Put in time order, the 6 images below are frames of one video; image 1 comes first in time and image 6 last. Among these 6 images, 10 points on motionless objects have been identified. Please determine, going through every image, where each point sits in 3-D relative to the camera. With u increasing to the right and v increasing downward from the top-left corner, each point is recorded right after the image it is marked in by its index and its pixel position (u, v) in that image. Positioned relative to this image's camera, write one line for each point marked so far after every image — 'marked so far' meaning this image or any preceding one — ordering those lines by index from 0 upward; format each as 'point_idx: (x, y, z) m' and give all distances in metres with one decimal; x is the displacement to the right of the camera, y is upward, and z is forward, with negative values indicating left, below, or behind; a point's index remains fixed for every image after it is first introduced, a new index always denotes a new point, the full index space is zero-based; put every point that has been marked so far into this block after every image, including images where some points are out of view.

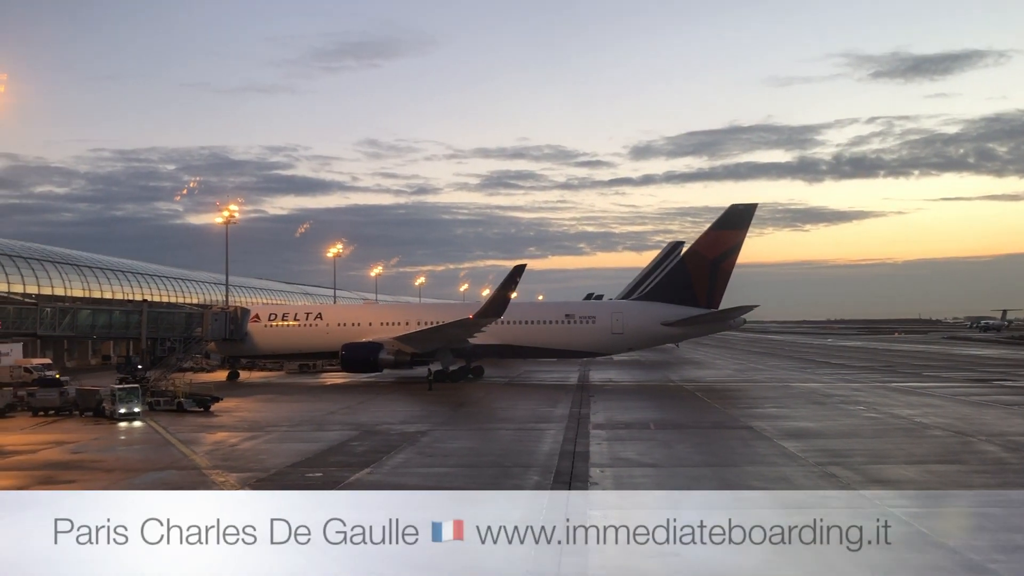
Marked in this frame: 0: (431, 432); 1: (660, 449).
0: (-1.6, -2.8, +18.5) m
1: (+2.4, -2.7, +15.6) m
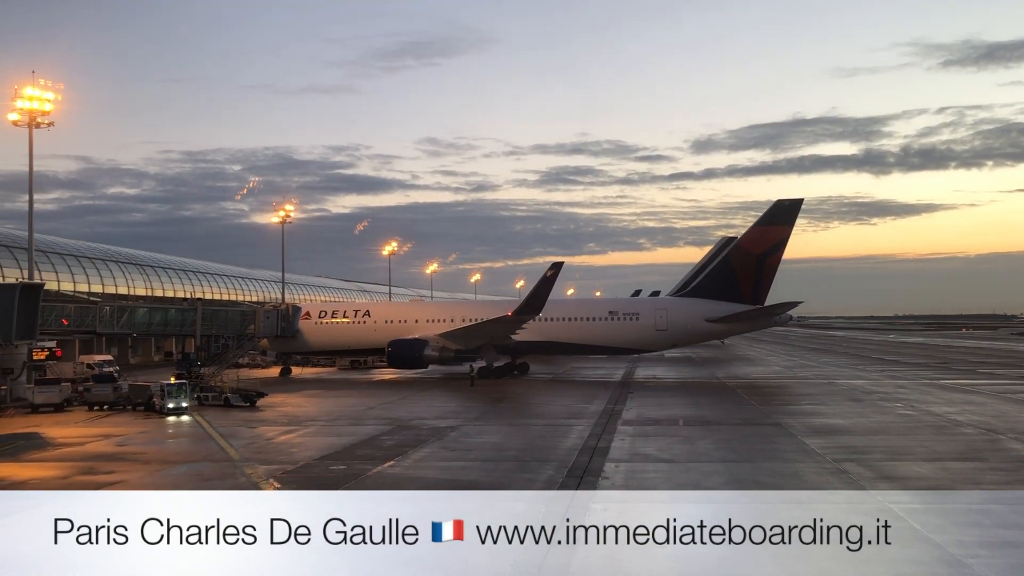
0: (-1.0, -2.8, +18.9) m
1: (+2.8, -2.6, +15.8) m
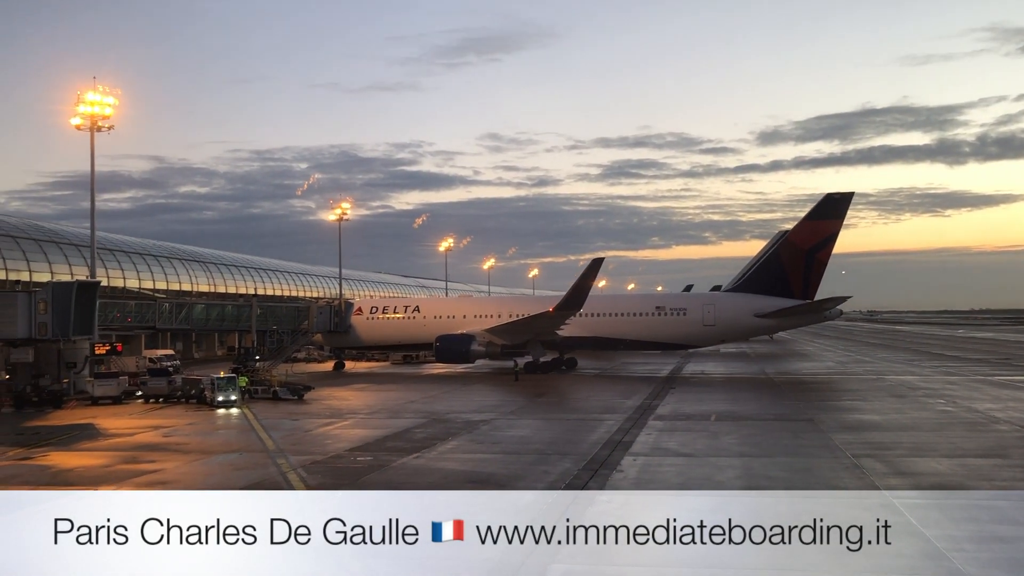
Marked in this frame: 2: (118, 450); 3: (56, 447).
0: (-0.3, -2.7, +19.3) m
1: (+3.2, -2.5, +15.9) m
2: (-6.8, -2.8, +16.3) m
3: (-8.0, -2.8, +16.8) m
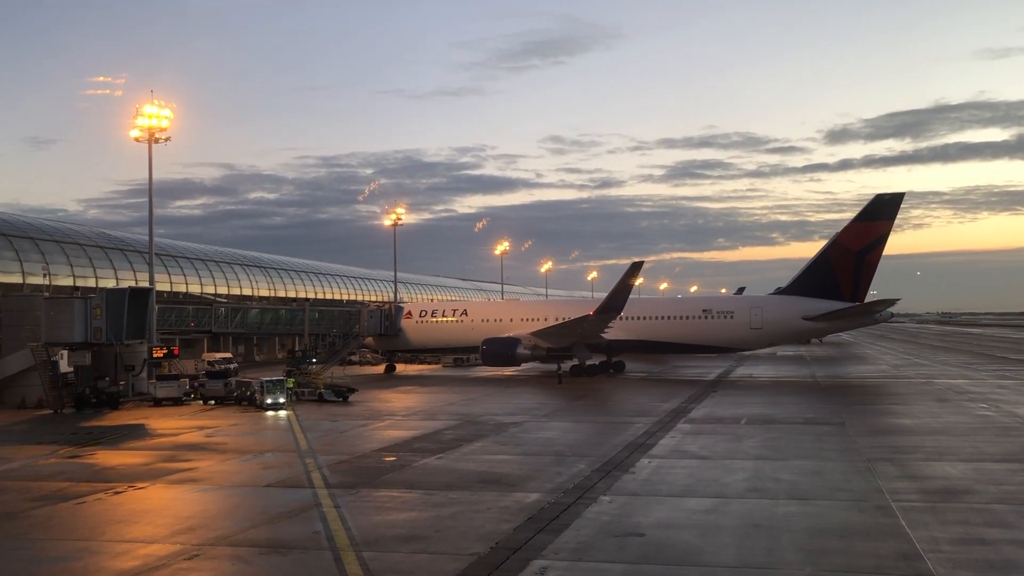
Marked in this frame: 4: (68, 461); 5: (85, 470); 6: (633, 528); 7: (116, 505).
0: (+0.3, -2.8, +19.7) m
1: (+3.6, -2.6, +16.0) m
2: (-6.3, -2.9, +17.1) m
3: (-7.6, -3.0, +17.7) m
4: (-7.4, -2.9, +15.8) m
5: (-6.7, -2.8, +14.8) m
6: (+1.2, -2.4, +9.5) m
7: (-4.9, -2.7, +11.9) m
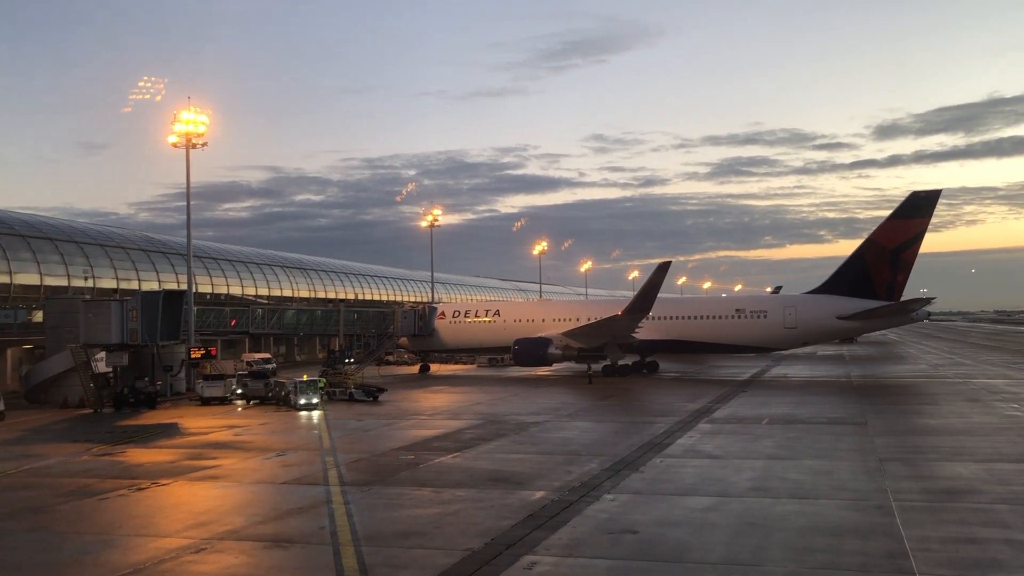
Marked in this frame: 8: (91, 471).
0: (+0.7, -2.8, +19.8) m
1: (+3.9, -2.6, +16.0) m
2: (-6.0, -2.9, +17.6) m
3: (-7.2, -3.0, +18.2) m
4: (-7.1, -2.9, +16.4) m
5: (-6.4, -2.9, +15.3) m
6: (+1.2, -2.4, +9.7) m
7: (-4.9, -2.8, +12.3) m
8: (-6.7, -2.9, +15.0) m
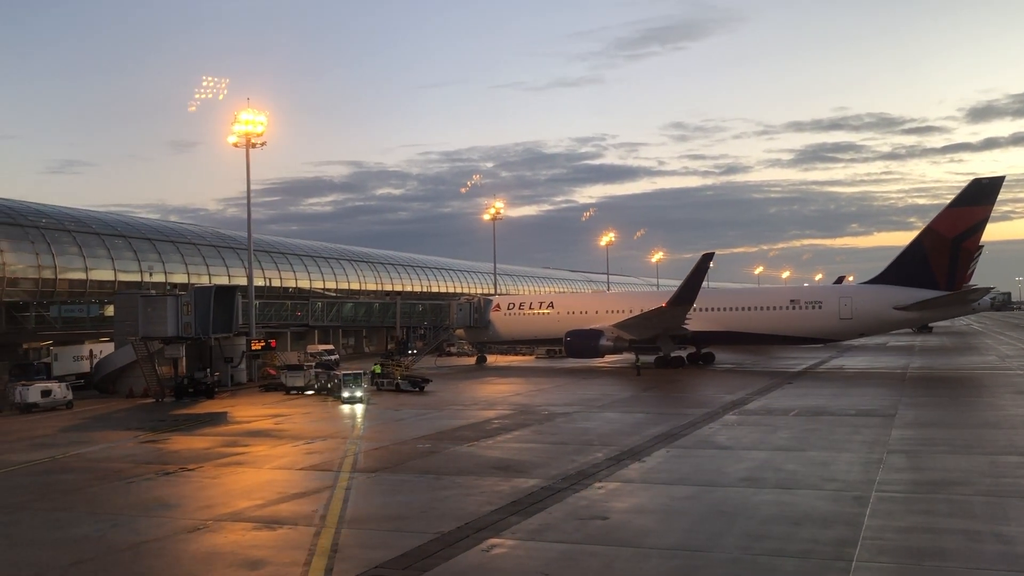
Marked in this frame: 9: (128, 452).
0: (+1.4, -2.7, +20.2) m
1: (+4.2, -2.5, +16.1) m
2: (-5.5, -2.9, +18.5) m
3: (-6.7, -2.9, +19.2) m
4: (-6.7, -2.9, +17.4) m
5: (-6.2, -2.8, +16.3) m
6: (+0.9, -2.4, +10.0) m
7: (-4.8, -2.7, +13.1) m
8: (-6.4, -2.8, +16.0) m
9: (-6.7, -2.8, +16.5) m
